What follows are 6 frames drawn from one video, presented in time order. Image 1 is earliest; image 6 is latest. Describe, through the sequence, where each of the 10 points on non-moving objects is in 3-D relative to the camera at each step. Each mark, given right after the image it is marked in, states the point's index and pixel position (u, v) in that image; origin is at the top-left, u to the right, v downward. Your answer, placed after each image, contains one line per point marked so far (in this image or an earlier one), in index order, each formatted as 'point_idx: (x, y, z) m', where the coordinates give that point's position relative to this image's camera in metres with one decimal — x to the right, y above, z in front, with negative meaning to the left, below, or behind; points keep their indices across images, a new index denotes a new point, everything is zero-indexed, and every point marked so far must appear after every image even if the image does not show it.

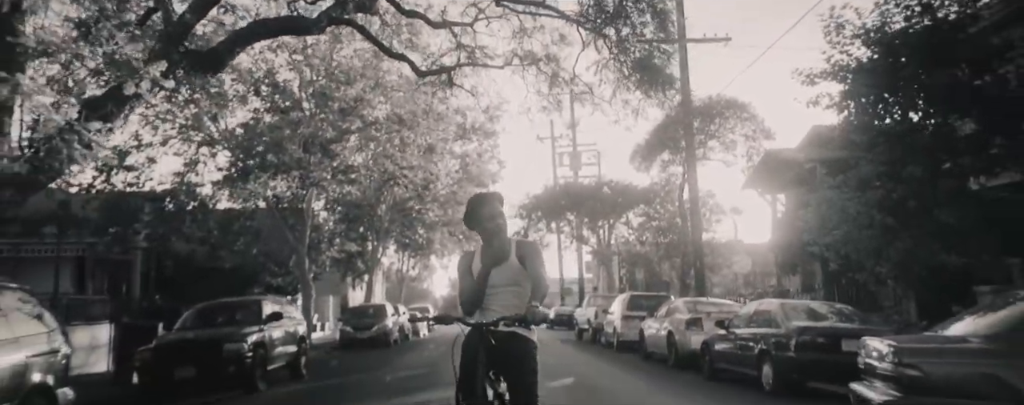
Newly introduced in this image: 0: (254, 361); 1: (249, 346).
0: (-5.2, -3.2, +13.7) m
1: (-5.3, -2.9, +13.5) m
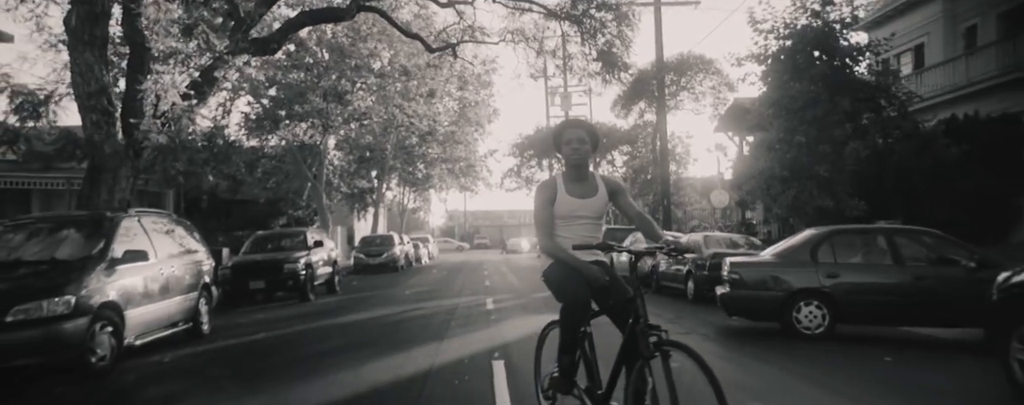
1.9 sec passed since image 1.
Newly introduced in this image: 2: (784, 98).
0: (-5.5, -2.0, +17.7) m
1: (-5.5, -1.7, +17.6) m
2: (+6.2, +2.4, +15.0) m
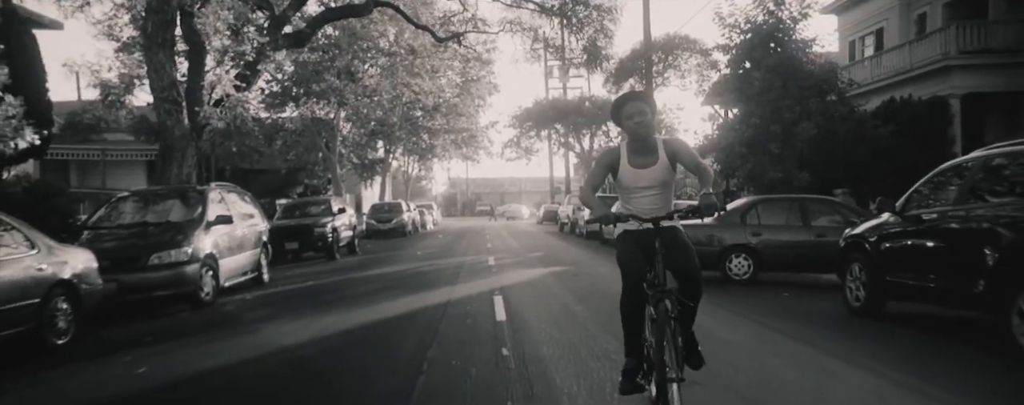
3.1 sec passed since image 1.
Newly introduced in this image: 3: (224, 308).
0: (-5.5, -1.1, +20.5) m
1: (-5.6, -0.8, +20.3) m
2: (+6.1, +3.1, +17.5) m
3: (-4.4, -1.6, +10.3) m
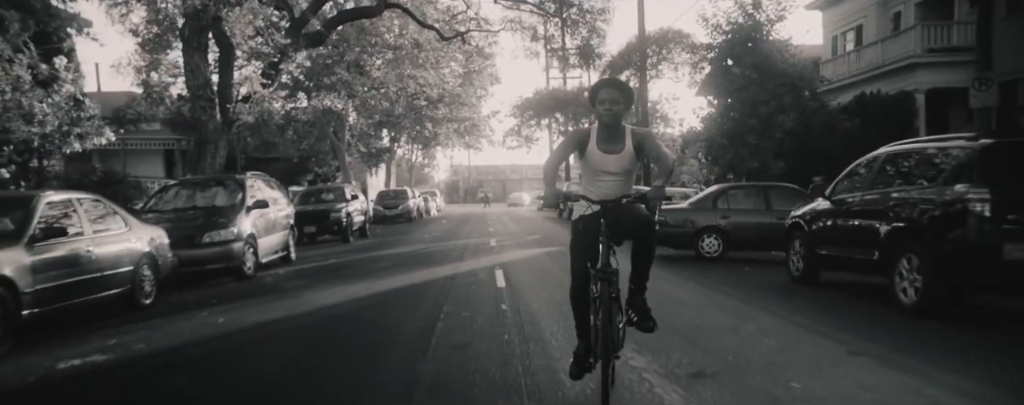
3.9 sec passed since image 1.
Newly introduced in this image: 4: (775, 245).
0: (-5.5, -0.7, +22.2) m
1: (-5.6, -0.4, +22.0) m
2: (+6.1, +3.5, +19.1) m
3: (-4.5, -1.4, +12.0) m
4: (+5.2, -0.8, +13.2) m
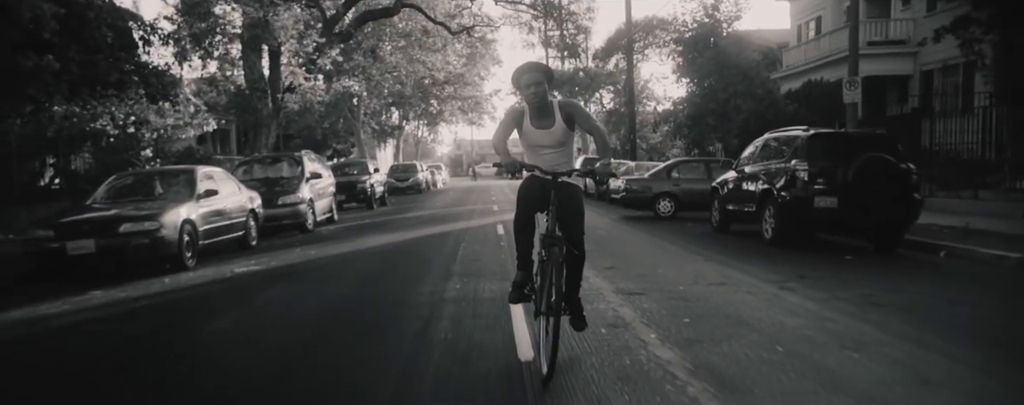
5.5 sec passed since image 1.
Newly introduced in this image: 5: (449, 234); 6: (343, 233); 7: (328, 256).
0: (-5.5, +0.4, +25.9) m
1: (-5.6, +0.7, +25.7) m
2: (+6.1, +4.4, +22.6) m
3: (-4.5, -0.7, +15.7) m
4: (+5.1, -0.1, +16.9) m
5: (-1.4, -0.7, +15.0) m
6: (-4.0, -0.7, +15.9) m
7: (-3.1, -0.9, +11.2) m
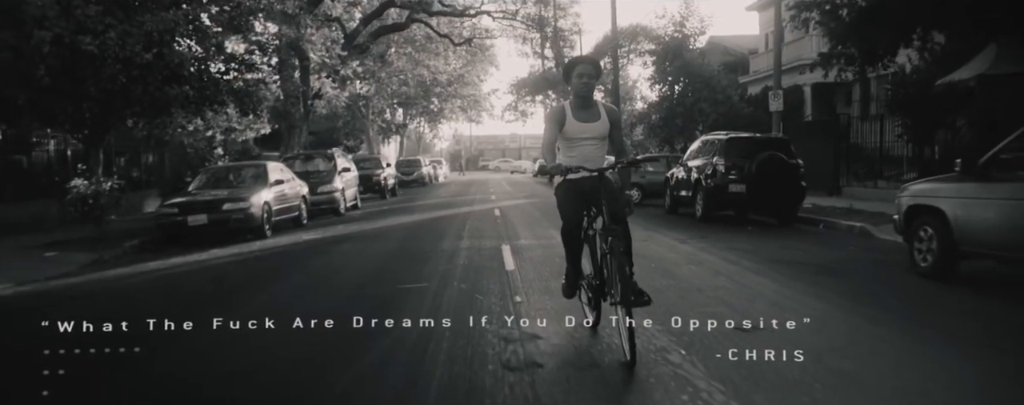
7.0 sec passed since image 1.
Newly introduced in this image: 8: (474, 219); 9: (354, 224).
0: (-5.7, +0.8, +29.3) m
1: (-5.8, +1.1, +29.1) m
2: (+5.9, +4.8, +26.1) m
3: (-4.7, -0.4, +19.2) m
4: (+5.0, +0.3, +20.4) m
5: (-1.5, -0.4, +18.4) m
6: (-4.2, -0.4, +19.3) m
7: (-3.2, -0.6, +14.6) m
8: (-0.9, -0.4, +17.4) m
9: (-3.8, -0.5, +16.3) m
